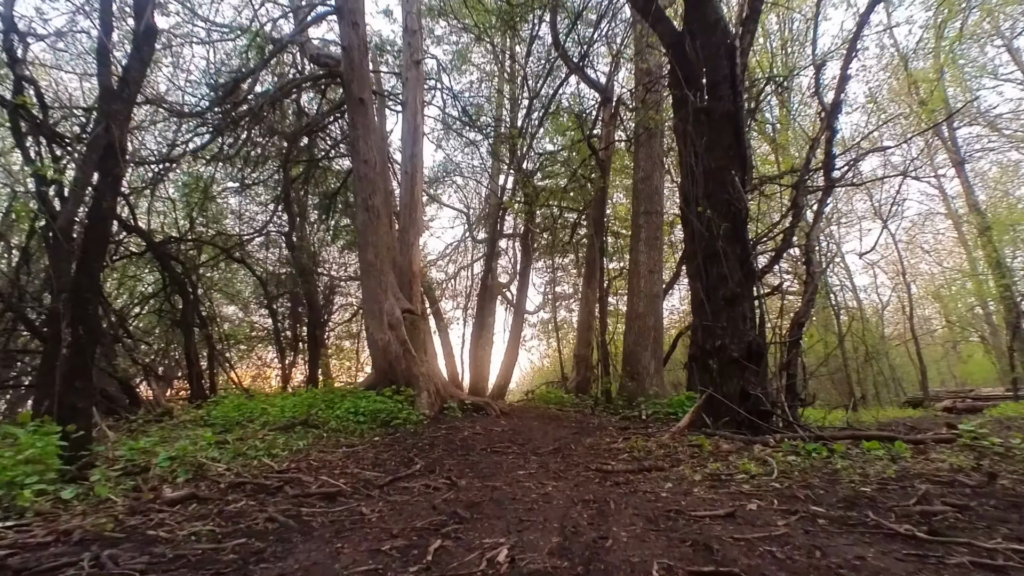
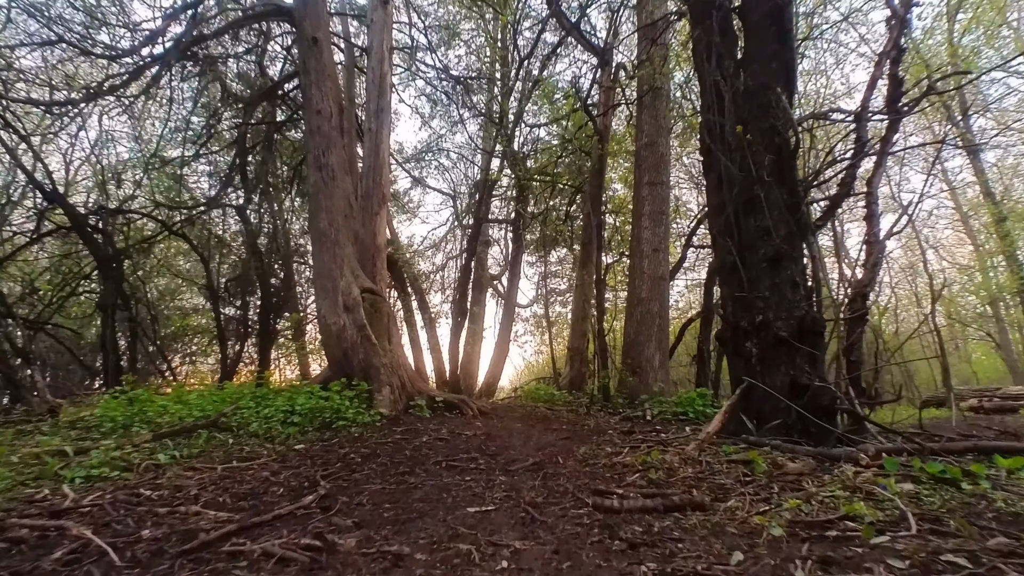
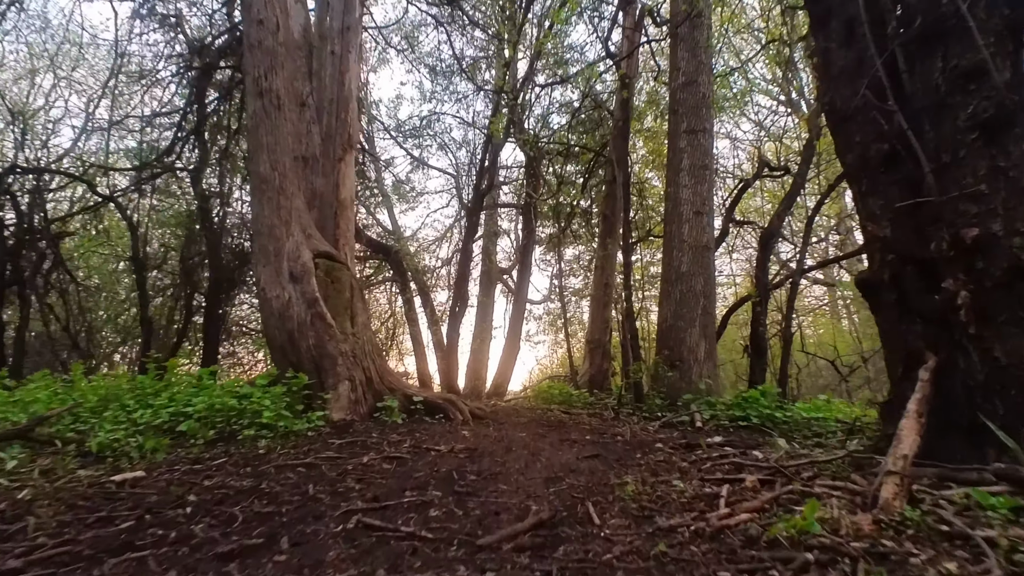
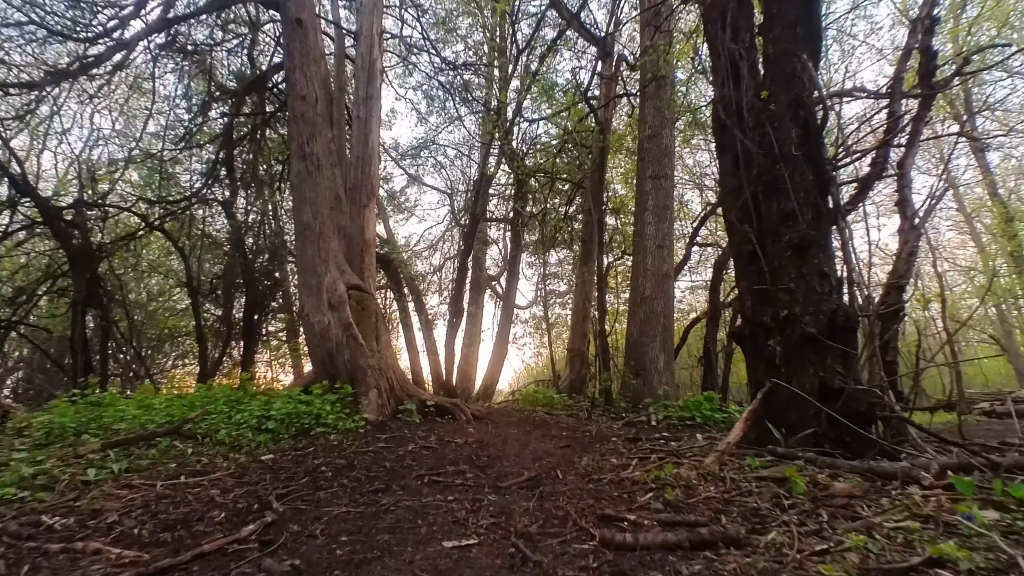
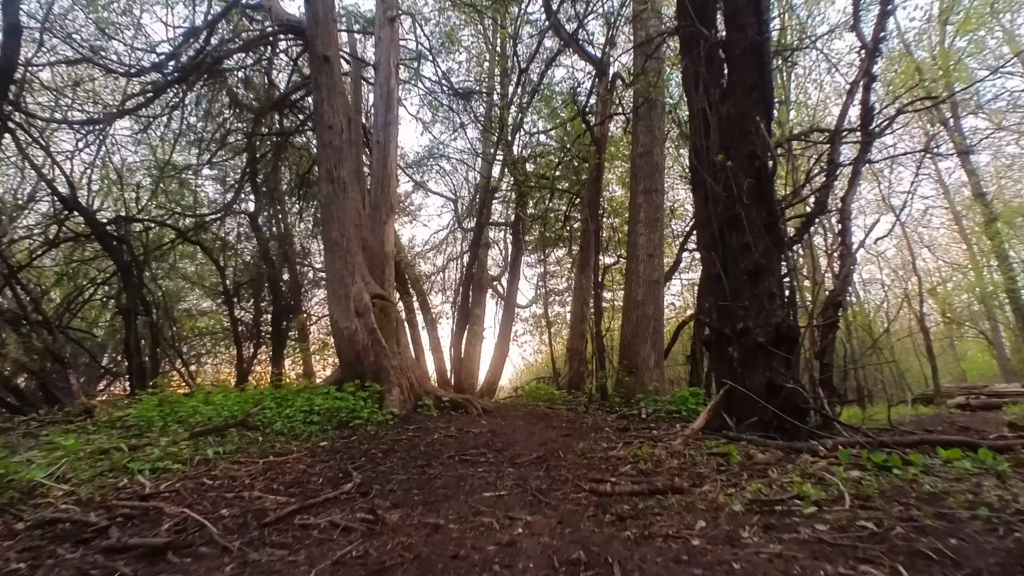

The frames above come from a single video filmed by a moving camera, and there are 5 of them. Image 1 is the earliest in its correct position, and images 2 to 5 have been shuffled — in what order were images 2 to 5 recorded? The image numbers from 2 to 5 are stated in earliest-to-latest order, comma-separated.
5, 2, 4, 3
